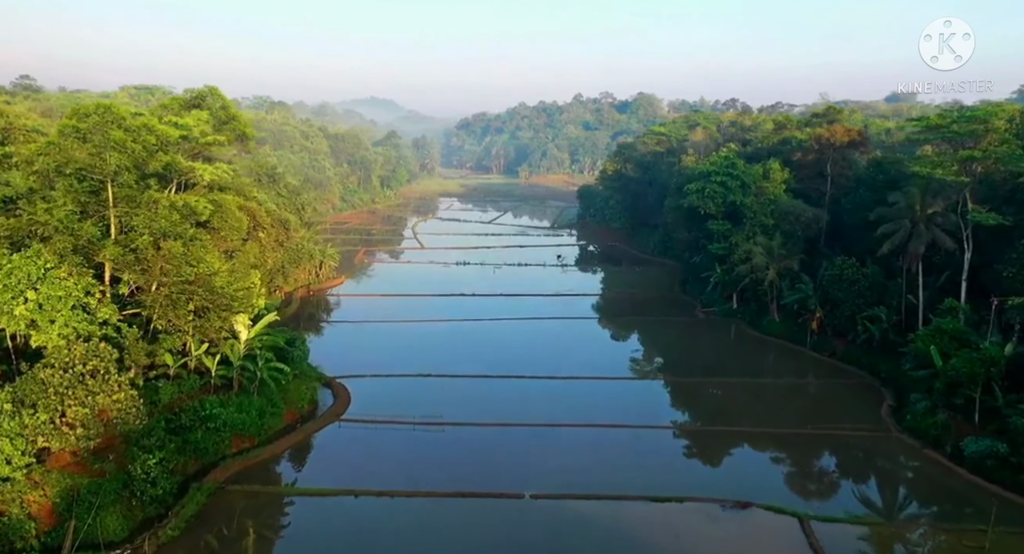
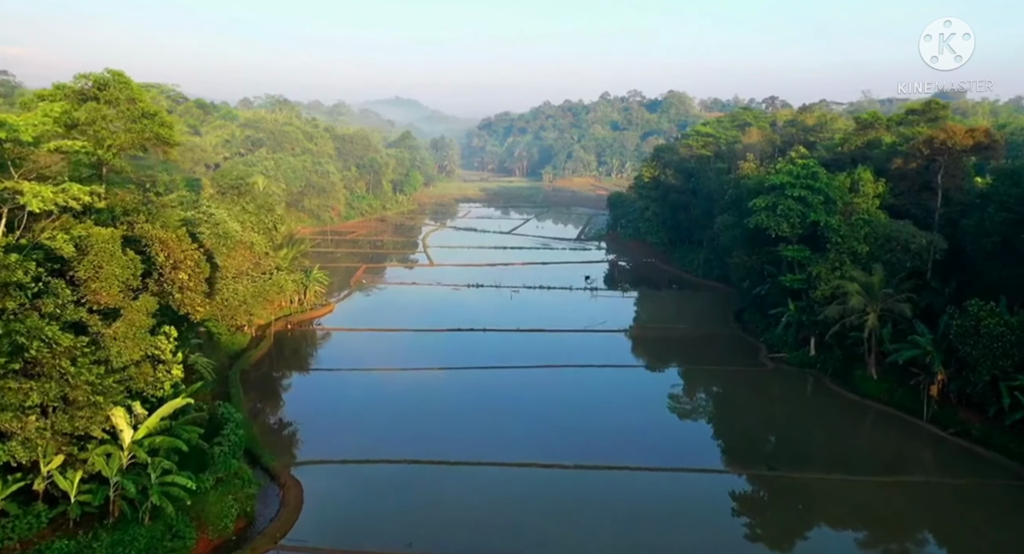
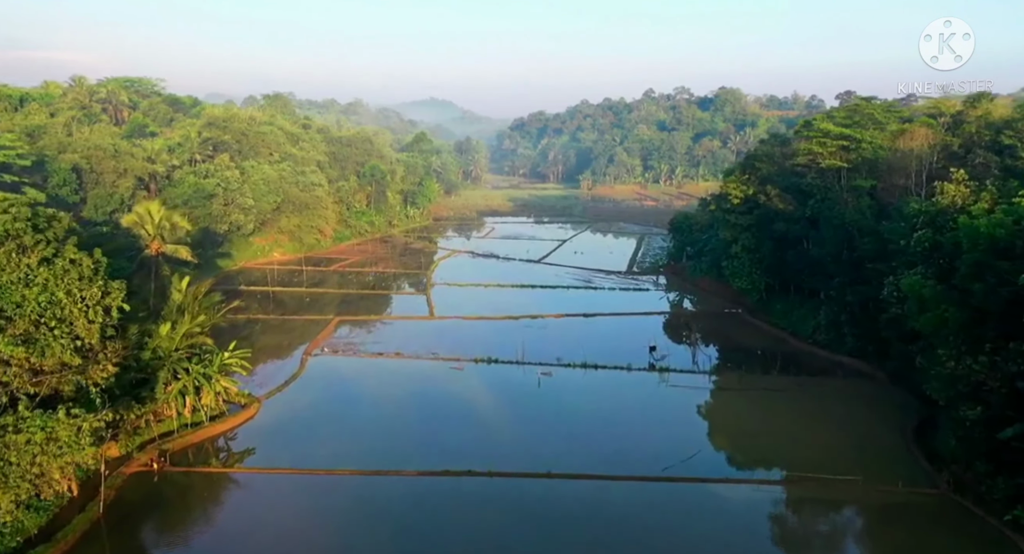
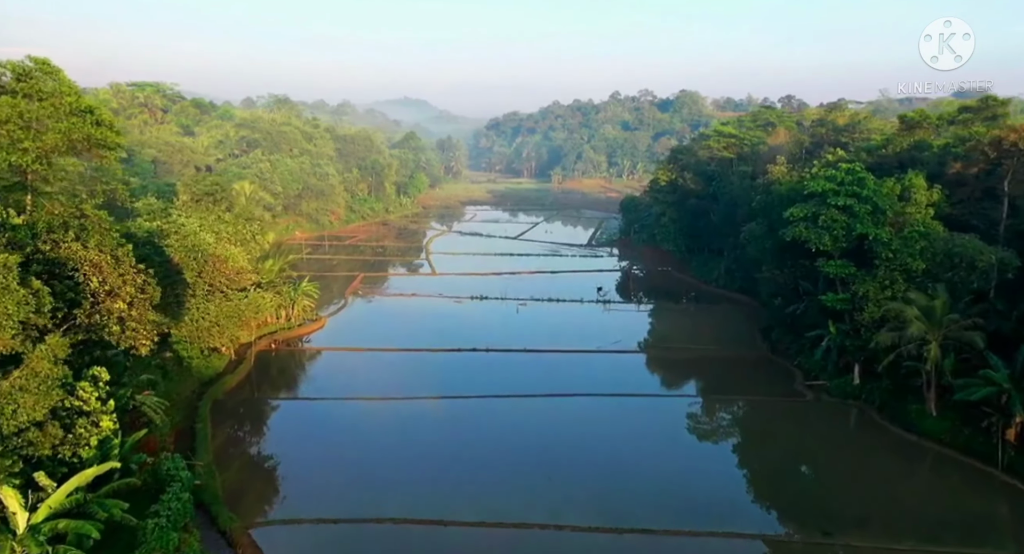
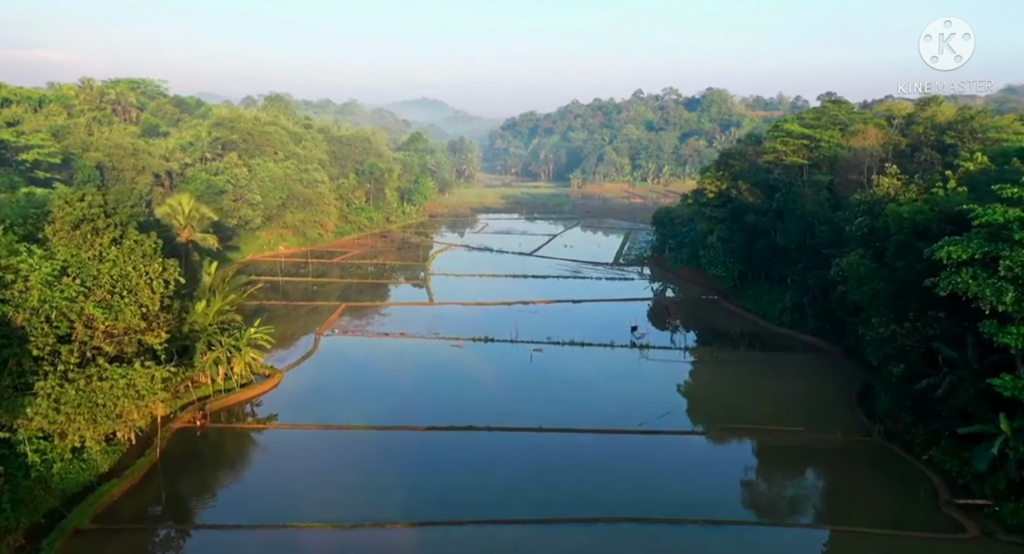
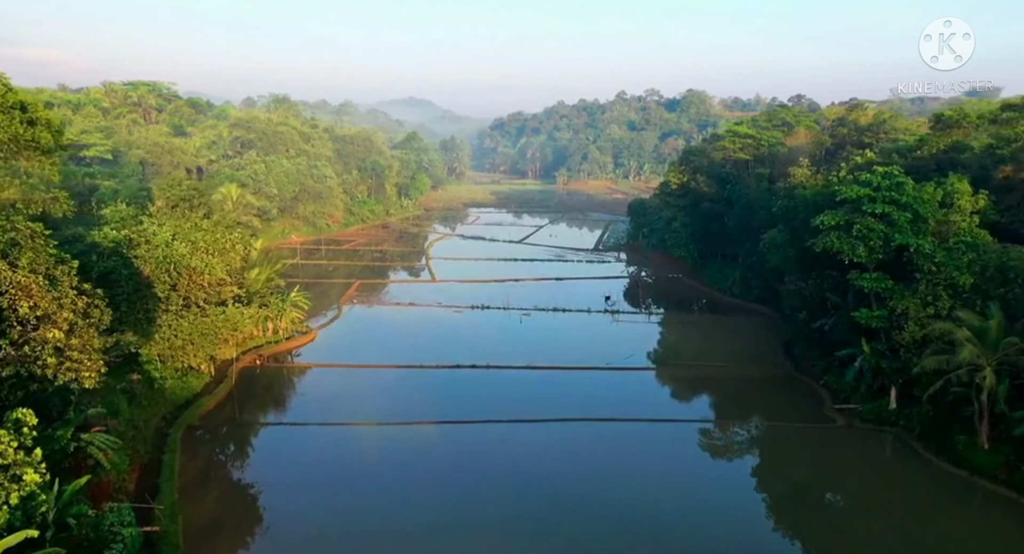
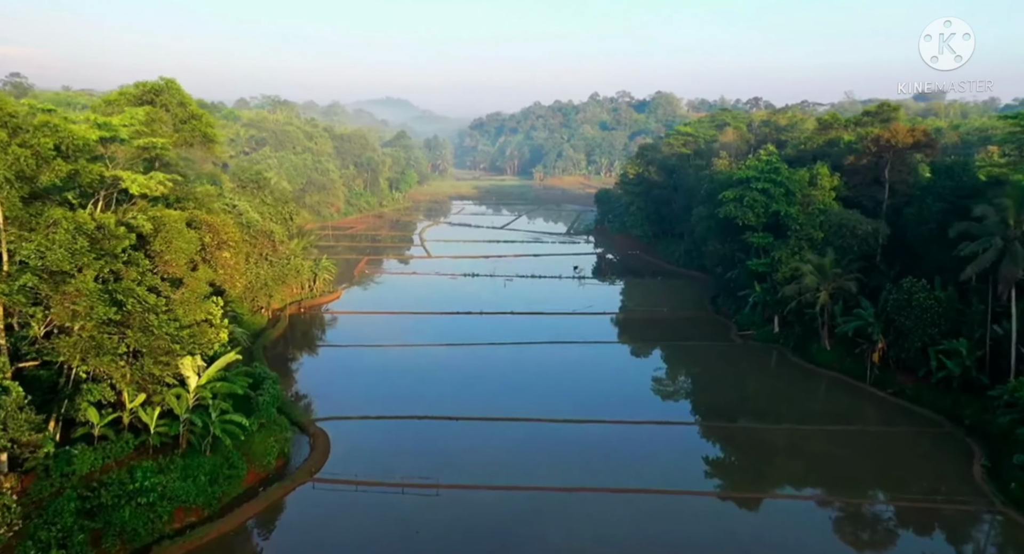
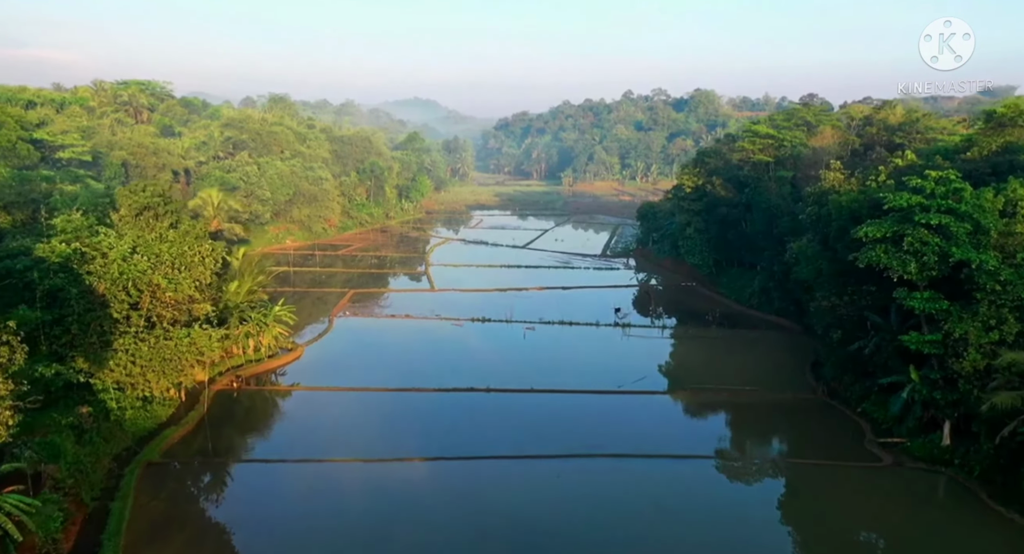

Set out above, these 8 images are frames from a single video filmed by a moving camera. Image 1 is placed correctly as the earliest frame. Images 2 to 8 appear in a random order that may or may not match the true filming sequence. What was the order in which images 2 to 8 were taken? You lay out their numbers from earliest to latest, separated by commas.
7, 2, 4, 6, 8, 5, 3
